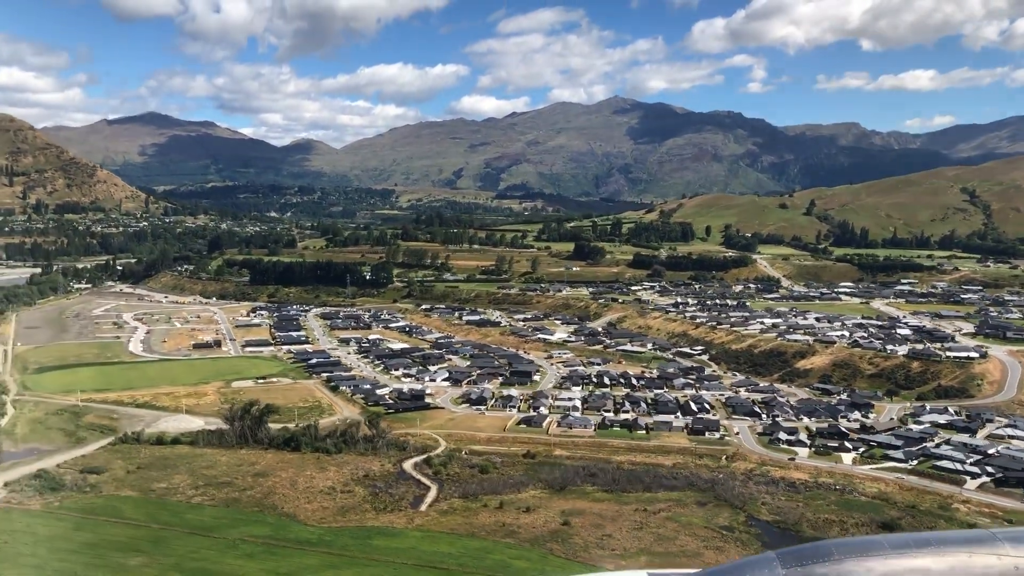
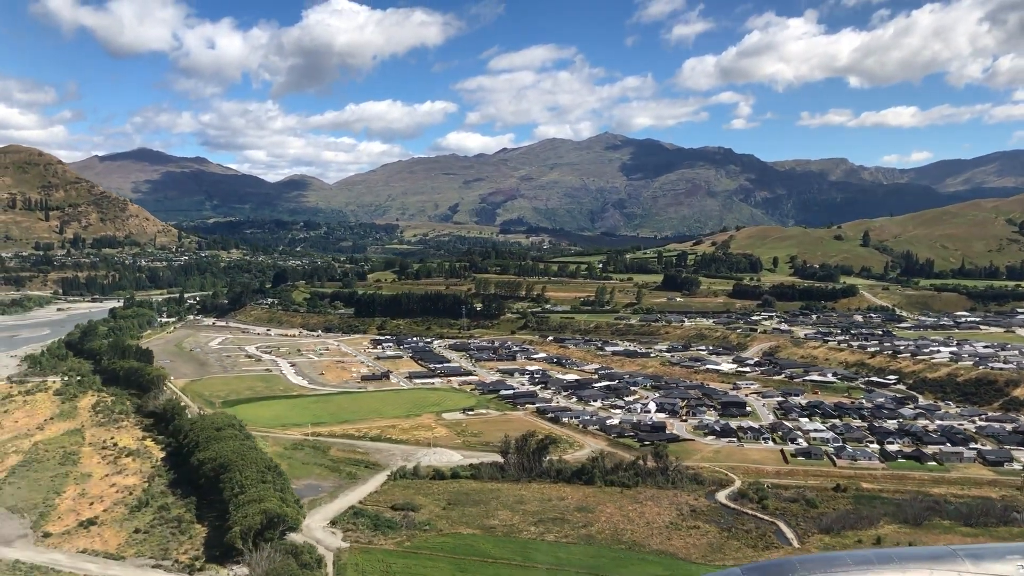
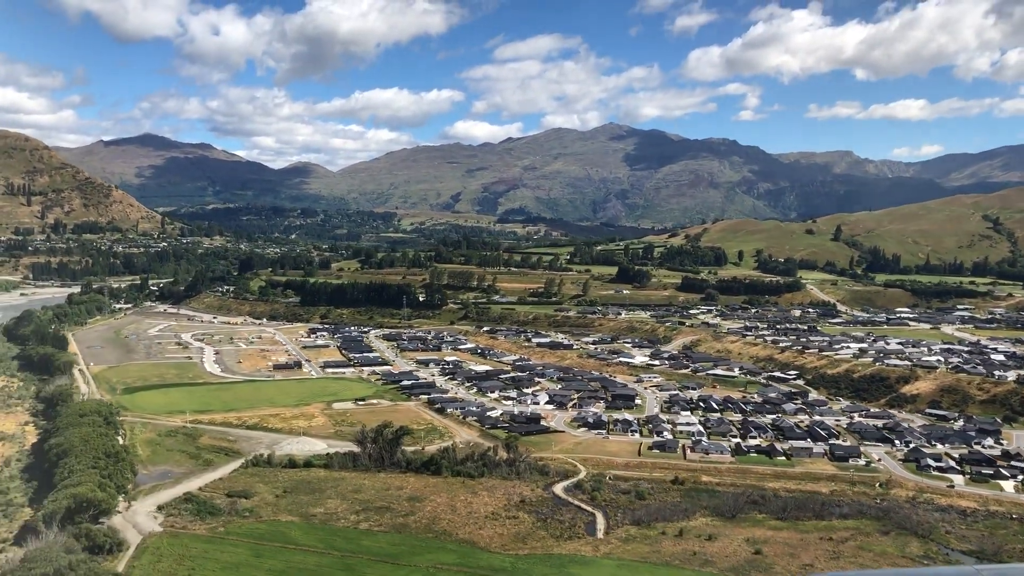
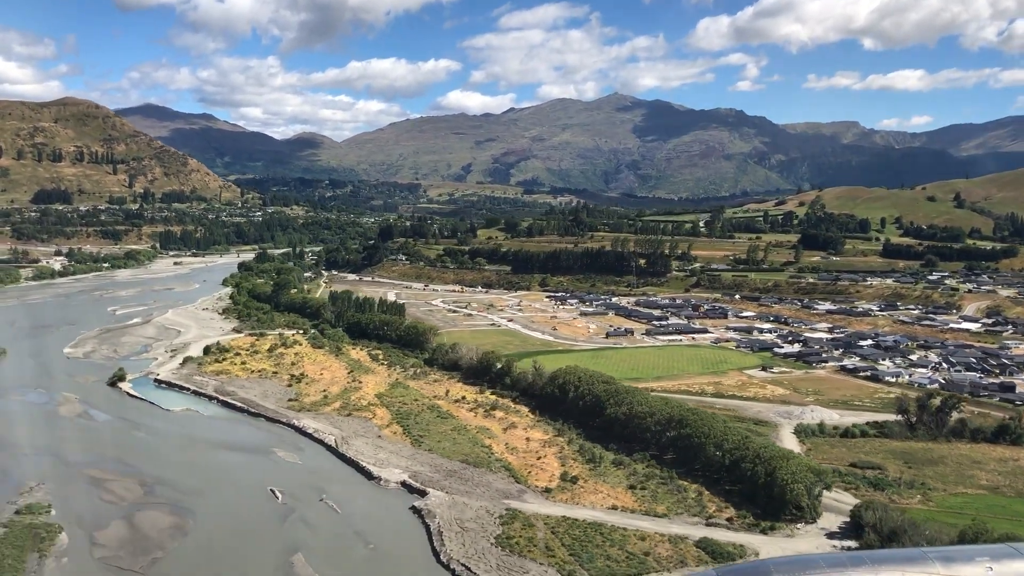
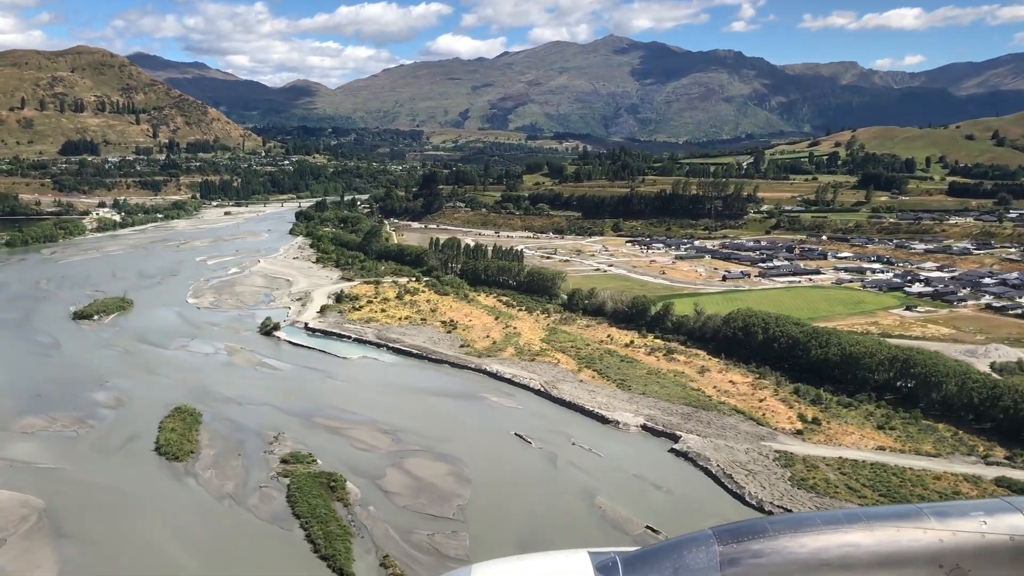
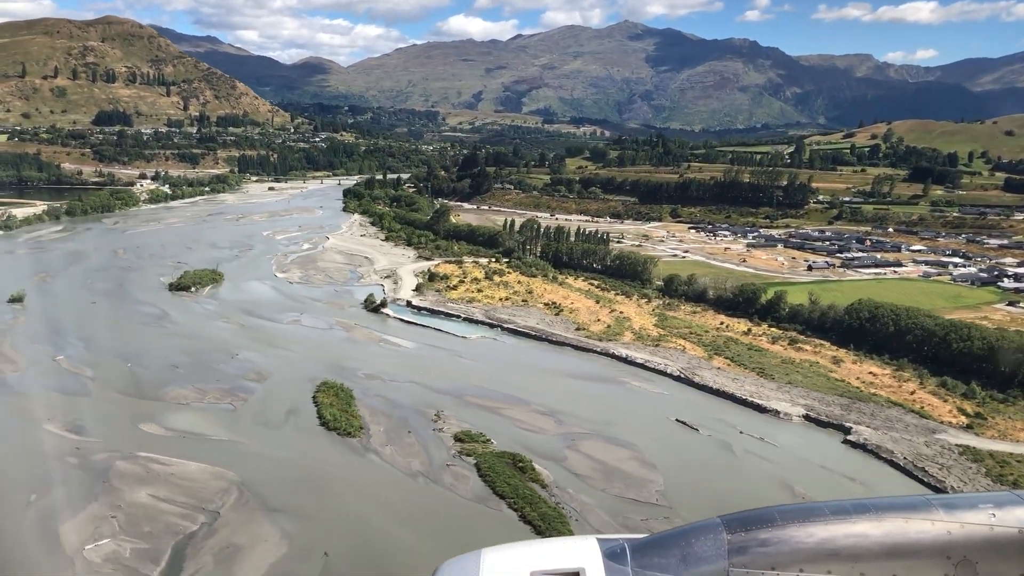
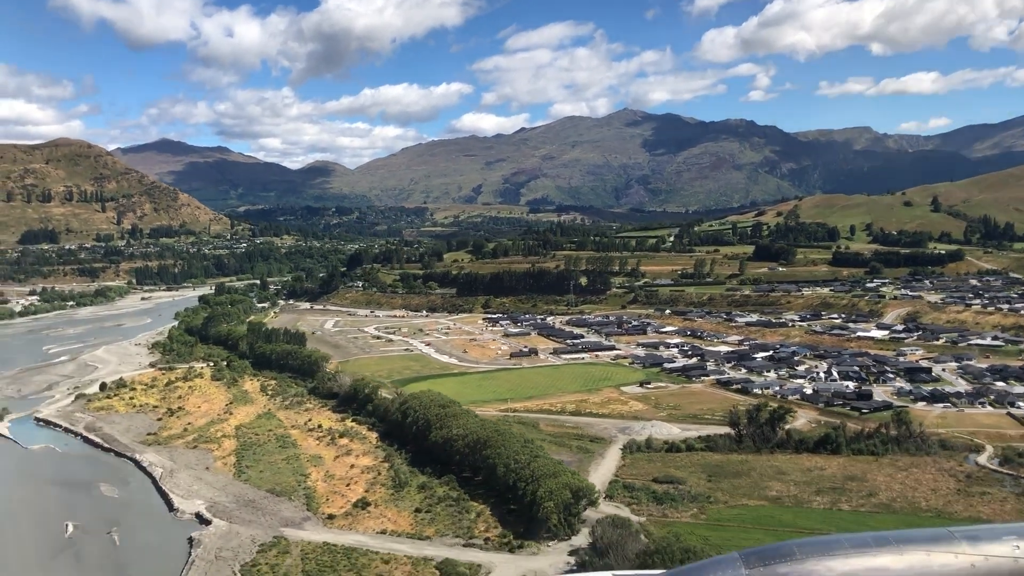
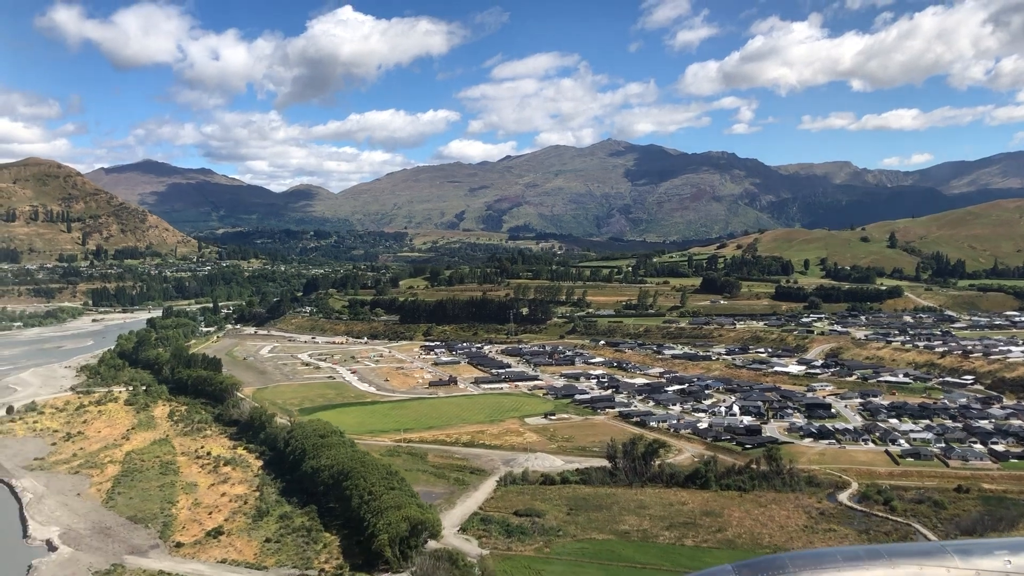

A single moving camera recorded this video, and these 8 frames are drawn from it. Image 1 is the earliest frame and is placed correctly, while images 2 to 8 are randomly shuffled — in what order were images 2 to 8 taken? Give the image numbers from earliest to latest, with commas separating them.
3, 2, 8, 7, 4, 5, 6
